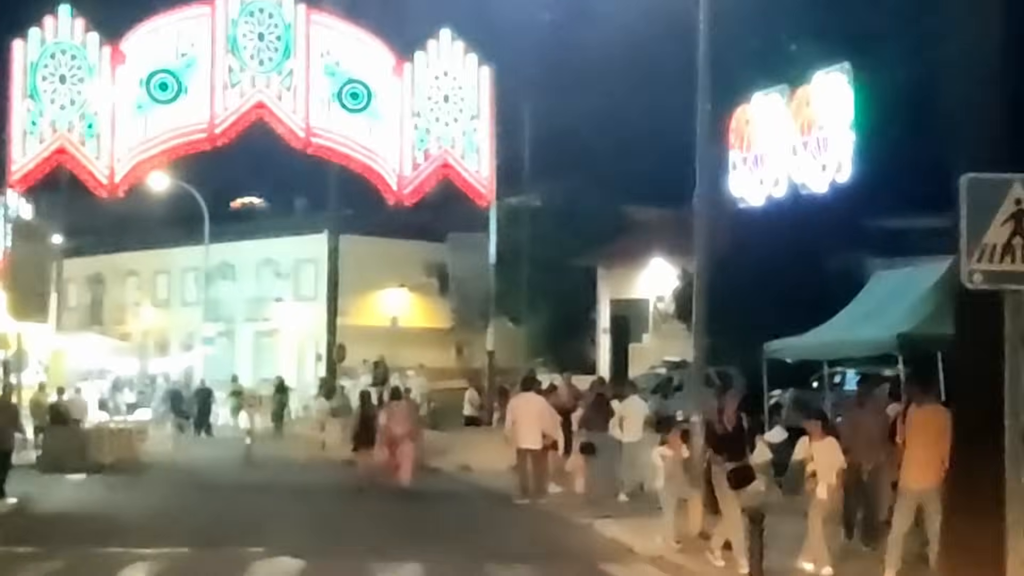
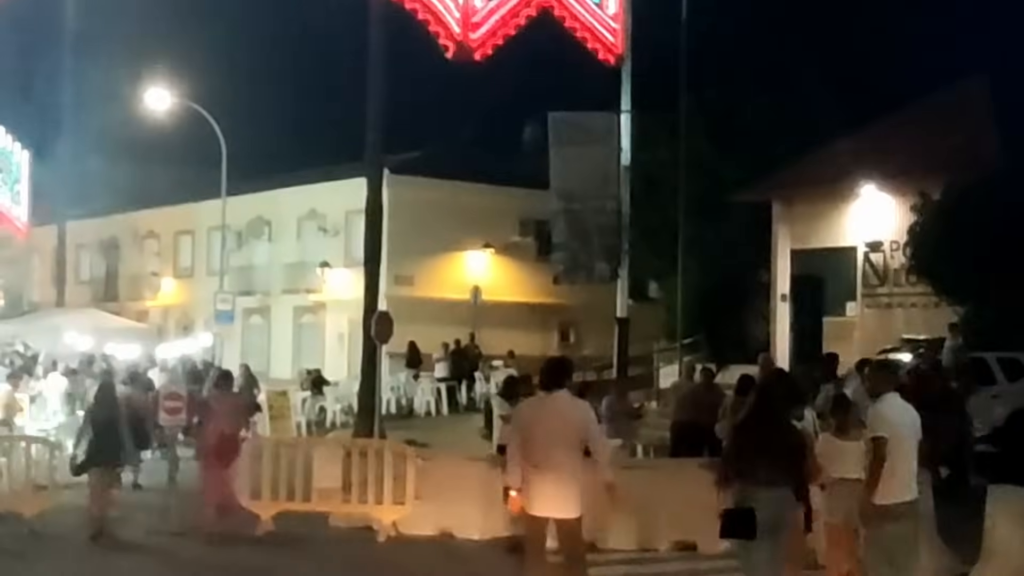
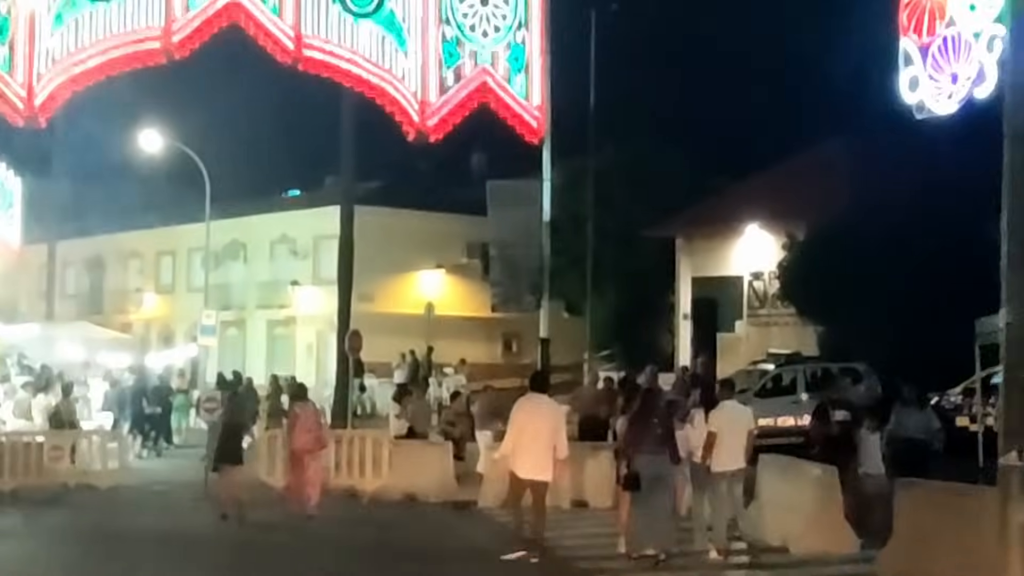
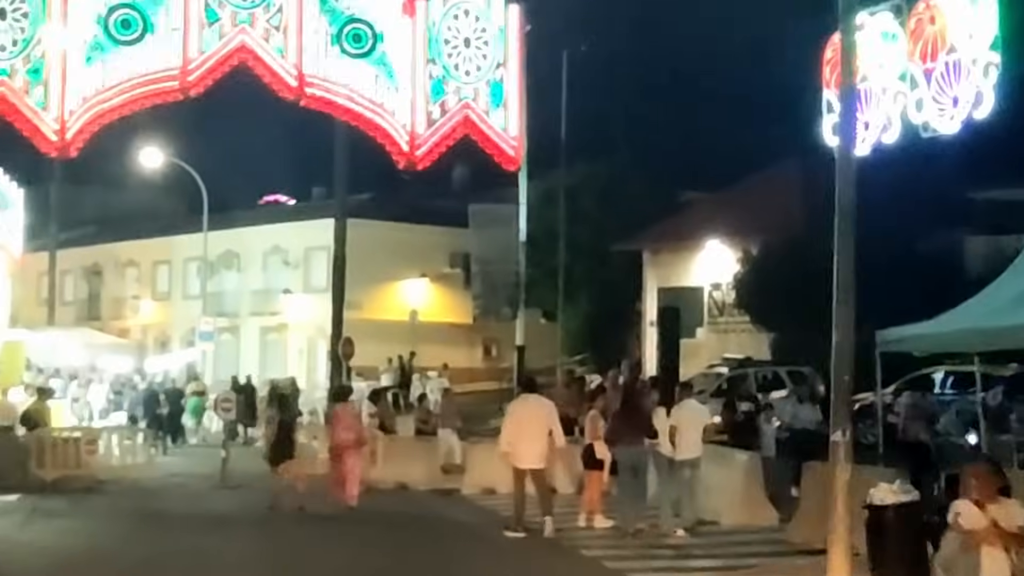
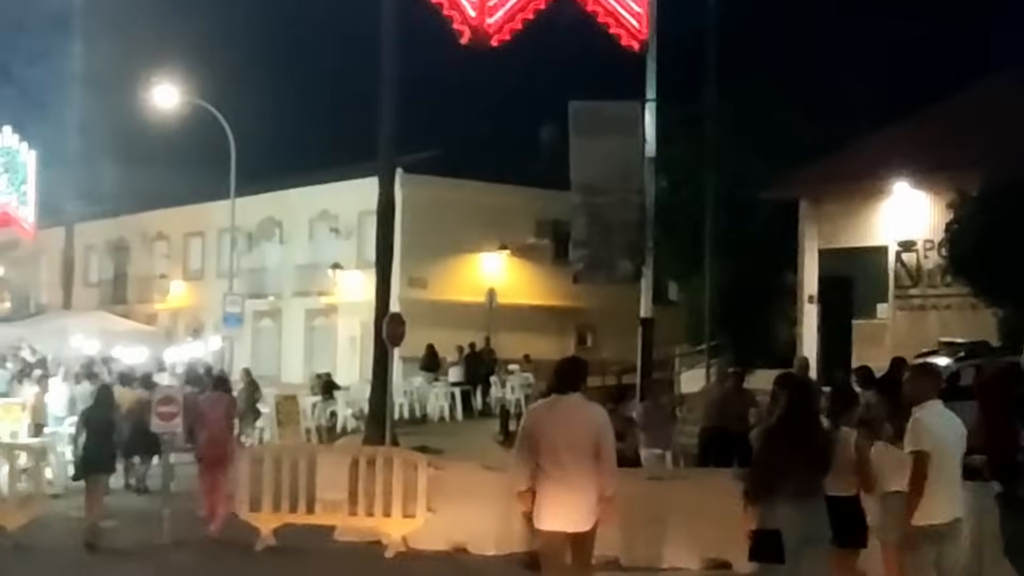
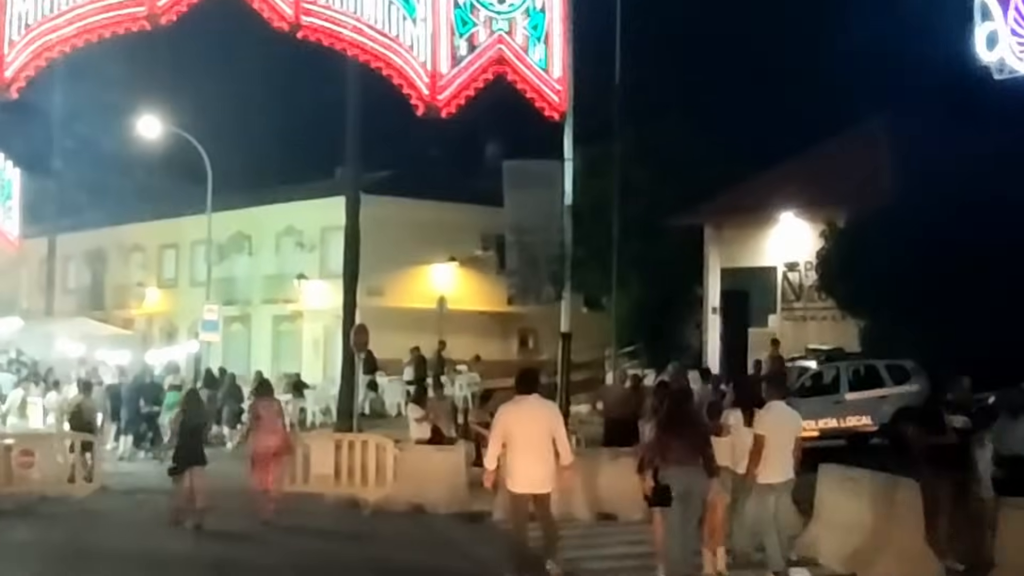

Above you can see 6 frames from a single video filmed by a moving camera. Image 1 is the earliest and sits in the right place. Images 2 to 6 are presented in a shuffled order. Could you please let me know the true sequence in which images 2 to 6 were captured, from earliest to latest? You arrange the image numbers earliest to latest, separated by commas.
4, 3, 6, 2, 5
